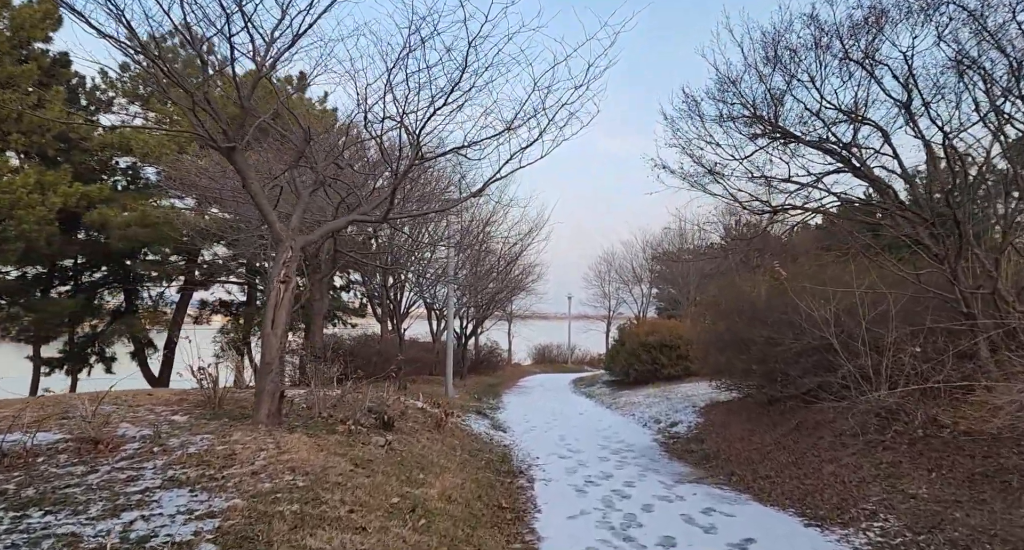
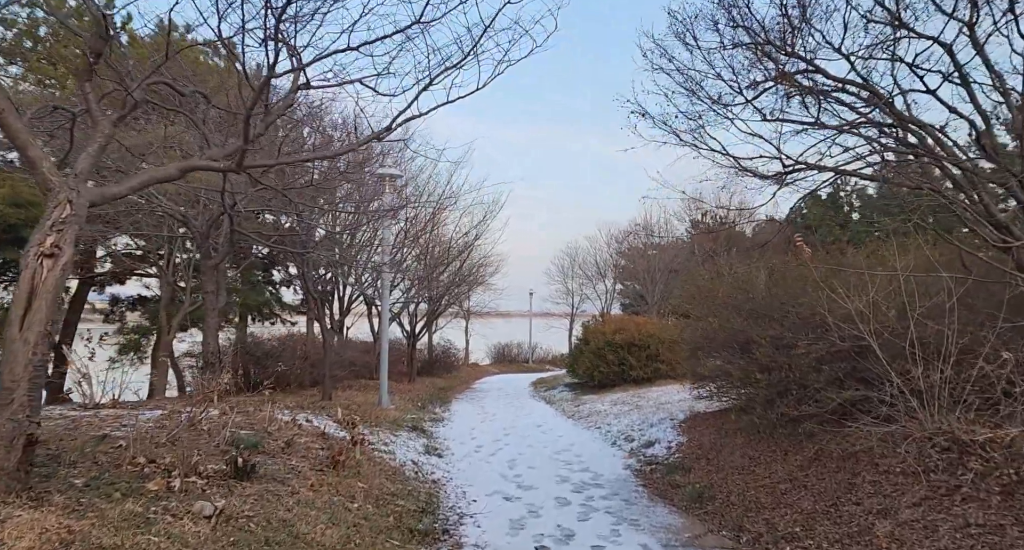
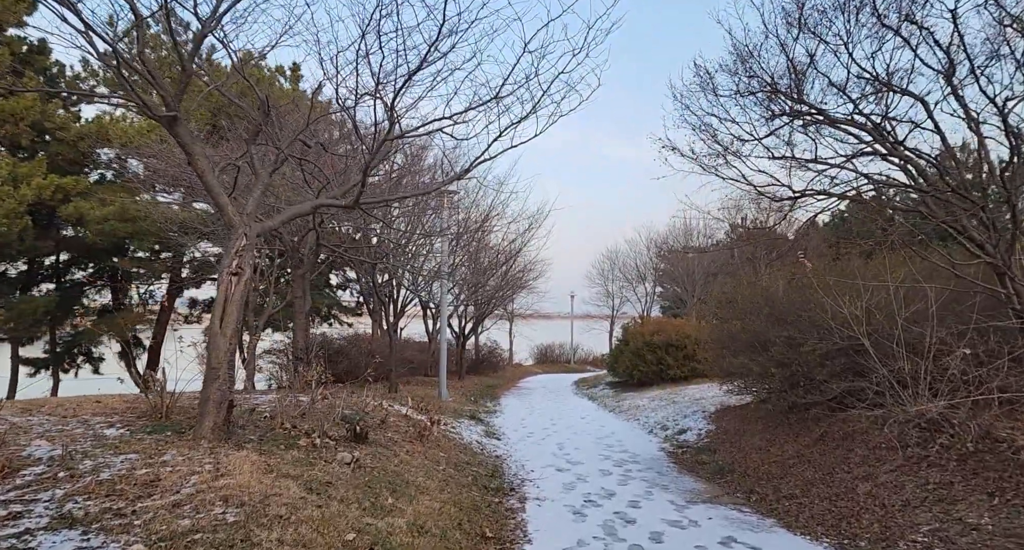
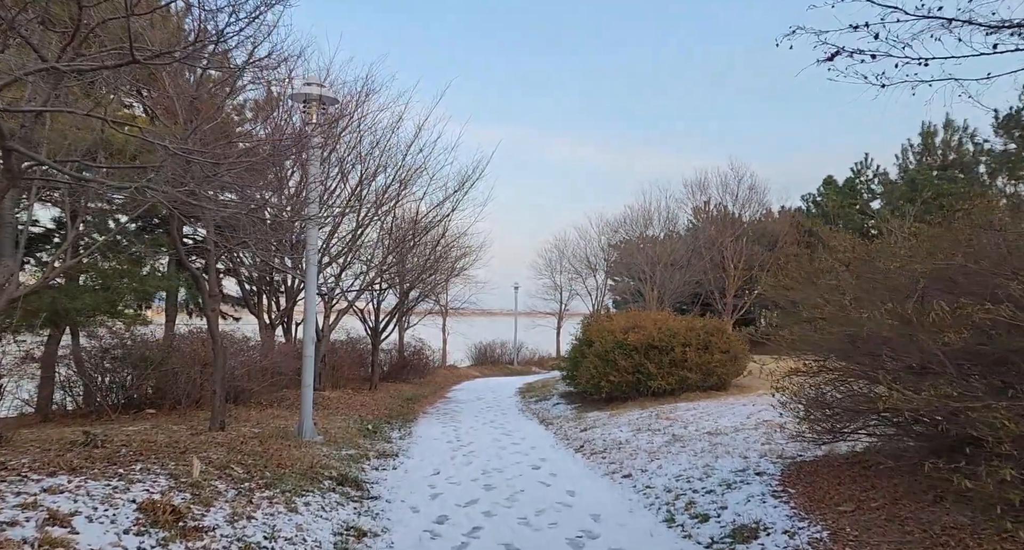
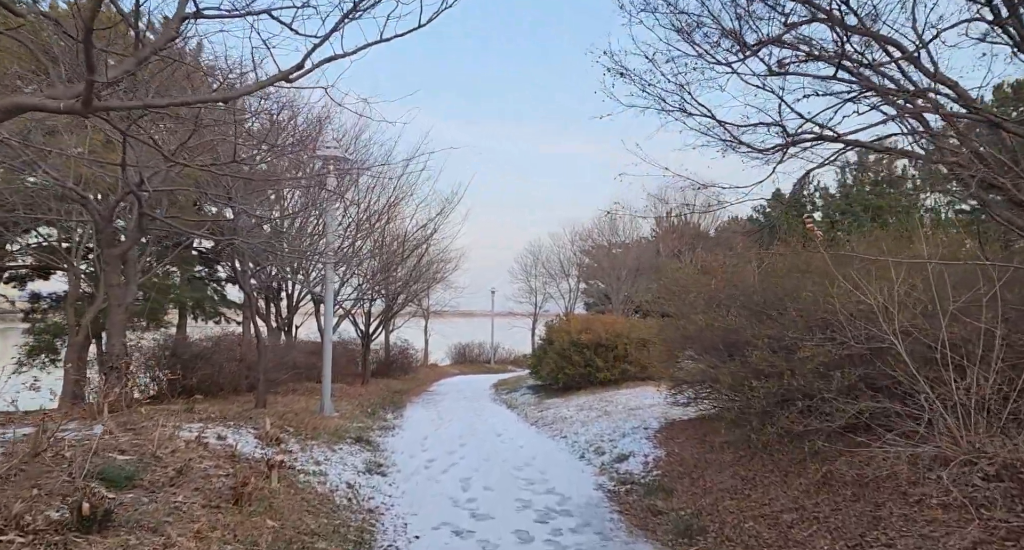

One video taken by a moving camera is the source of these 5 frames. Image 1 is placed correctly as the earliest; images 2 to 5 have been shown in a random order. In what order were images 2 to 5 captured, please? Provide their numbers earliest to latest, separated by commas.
3, 2, 5, 4
